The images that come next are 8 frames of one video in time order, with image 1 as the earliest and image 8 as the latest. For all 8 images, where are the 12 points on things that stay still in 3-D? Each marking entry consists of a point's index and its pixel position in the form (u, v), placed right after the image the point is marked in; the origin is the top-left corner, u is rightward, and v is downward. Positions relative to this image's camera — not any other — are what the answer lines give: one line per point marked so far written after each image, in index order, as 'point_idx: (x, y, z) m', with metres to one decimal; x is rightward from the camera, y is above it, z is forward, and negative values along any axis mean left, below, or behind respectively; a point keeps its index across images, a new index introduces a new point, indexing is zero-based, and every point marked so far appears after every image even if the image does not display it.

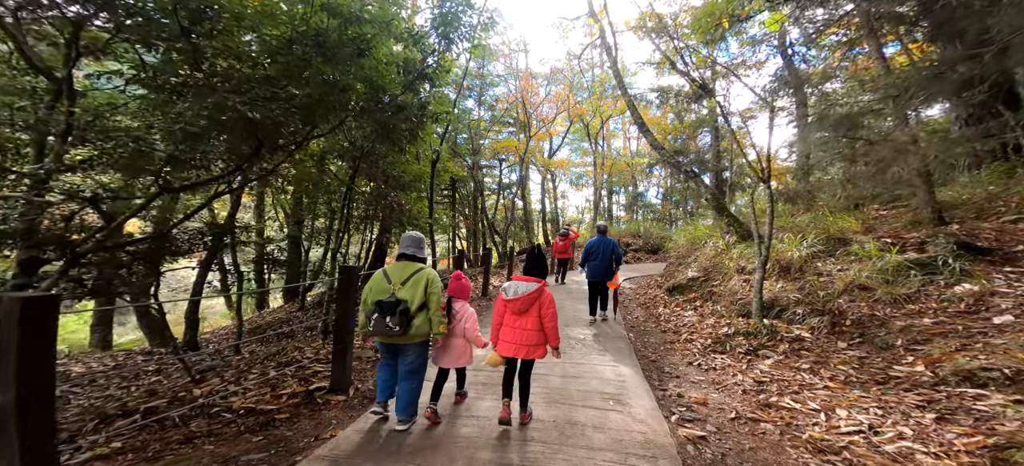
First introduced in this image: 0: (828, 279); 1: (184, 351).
0: (+4.5, -0.7, +5.6) m
1: (-5.1, -1.8, +6.2) m
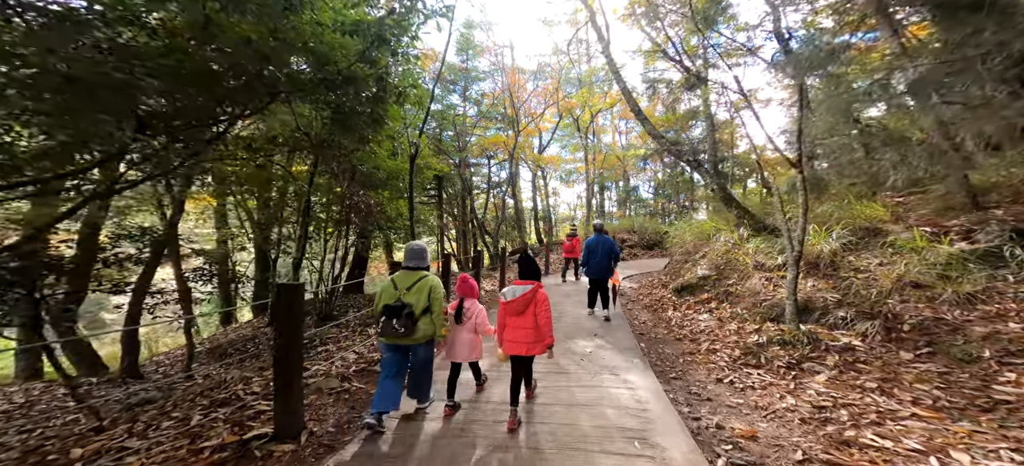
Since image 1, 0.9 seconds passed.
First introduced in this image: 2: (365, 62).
0: (+4.4, -0.5, +4.9) m
1: (-5.2, -1.9, +5.2) m
2: (-1.4, +1.6, +3.8) m
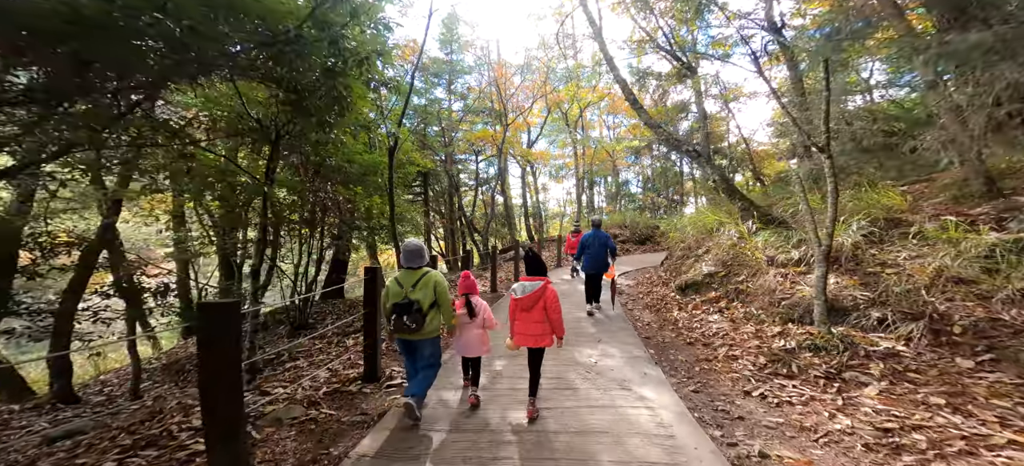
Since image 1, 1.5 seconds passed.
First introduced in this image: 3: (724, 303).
0: (+4.3, -0.4, +4.5) m
1: (-5.2, -2.0, +4.5) m
2: (-1.4, +1.6, +3.1) m
3: (+3.3, -1.1, +6.2) m
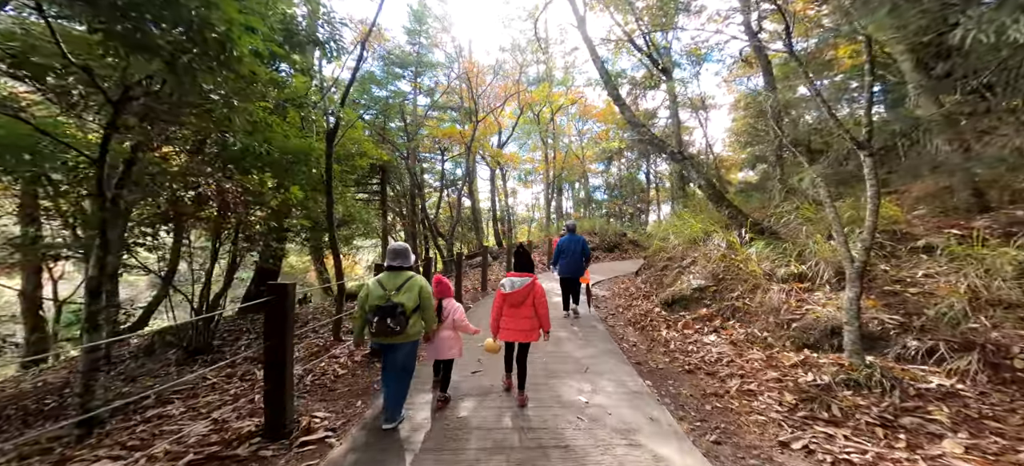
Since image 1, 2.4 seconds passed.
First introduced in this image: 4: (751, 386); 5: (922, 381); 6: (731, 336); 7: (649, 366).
0: (+4.1, -0.6, +3.9) m
1: (-5.5, -1.9, +3.1) m
2: (-1.5, +1.6, +2.1) m
3: (+2.9, -1.2, +5.5) m
4: (+2.2, -1.4, +3.7) m
5: (+3.2, -1.1, +3.1) m
6: (+2.8, -1.3, +5.0) m
7: (+1.7, -1.6, +4.8) m
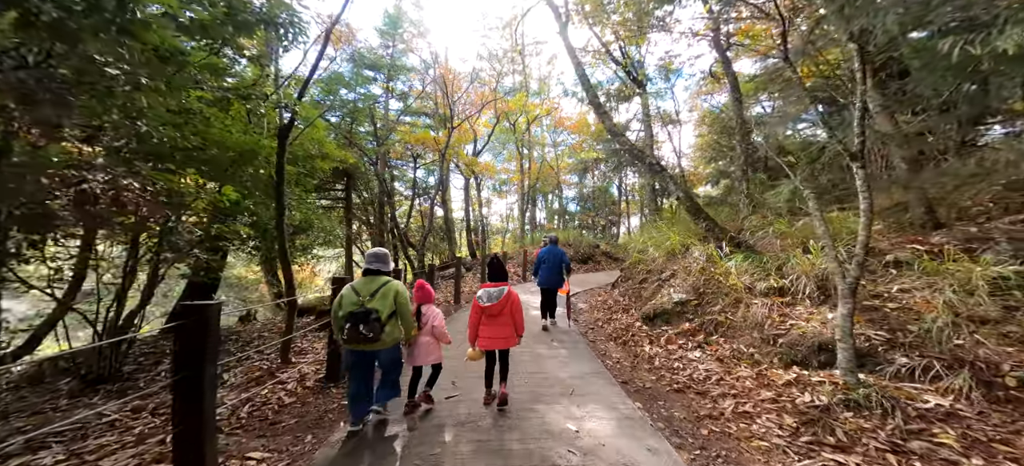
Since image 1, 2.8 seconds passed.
0: (+3.9, -0.7, +3.9) m
1: (-5.5, -1.9, +2.3) m
2: (-1.4, +1.6, +1.7) m
3: (+2.6, -1.4, +5.4) m
4: (+2.1, -1.6, +3.6) m
5: (+3.1, -1.3, +3.0) m
6: (+2.5, -1.5, +4.9) m
7: (+1.4, -1.8, +4.6) m
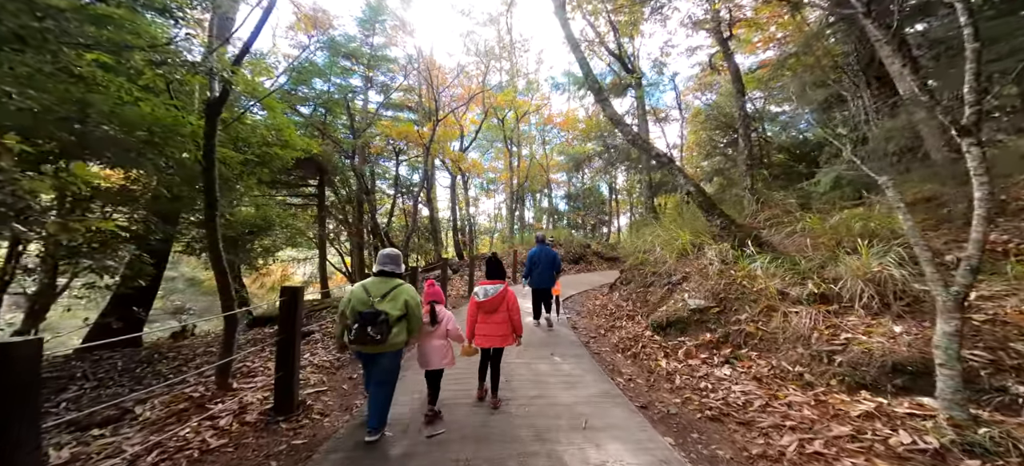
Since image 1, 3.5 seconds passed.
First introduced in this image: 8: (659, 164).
0: (+3.9, -0.7, +3.2) m
1: (-5.5, -1.8, +1.2) m
2: (-1.3, +1.7, +0.8) m
3: (+2.5, -1.4, +4.6) m
4: (+2.1, -1.5, +2.8) m
5: (+3.1, -1.2, +2.2) m
6: (+2.5, -1.4, +4.1) m
7: (+1.4, -1.7, +3.8) m
8: (+2.9, +1.3, +7.7) m
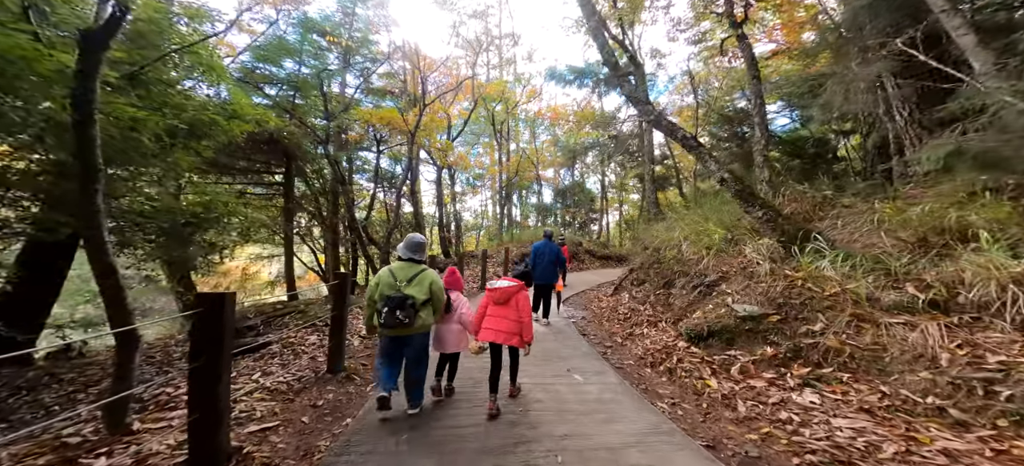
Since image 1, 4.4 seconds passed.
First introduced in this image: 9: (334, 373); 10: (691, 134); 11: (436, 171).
0: (+4.2, -0.5, +2.2) m
1: (-5.1, -1.6, -0.2) m
2: (-0.9, +1.9, -0.4) m
3: (+2.7, -1.2, +3.6) m
4: (+2.4, -1.3, +1.7) m
5: (+3.4, -1.1, +1.2) m
6: (+2.7, -1.3, +3.1) m
7: (+1.6, -1.6, +2.7) m
8: (+2.9, +1.4, +6.7) m
9: (-2.0, -1.6, +4.5) m
10: (+3.0, +1.6, +6.7) m
11: (-3.3, +2.6, +16.4) m
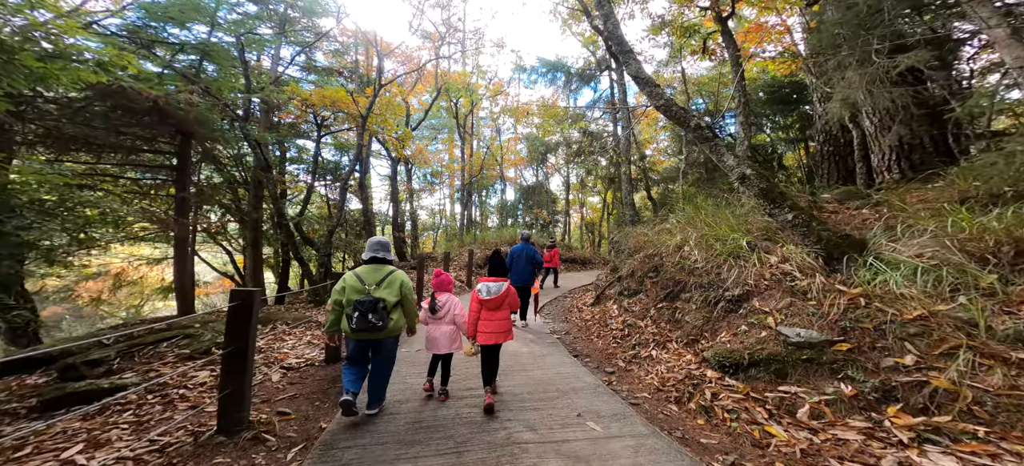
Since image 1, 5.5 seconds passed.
0: (+4.5, -0.6, +1.5) m
1: (-4.5, -1.3, -2.2) m
2: (-0.2, +2.0, -1.8) m
3: (+2.8, -1.2, +2.6) m
4: (+2.7, -1.3, +0.7) m
5: (+3.8, -1.0, +0.4) m
6: (+2.8, -1.3, +2.1) m
7: (+1.8, -1.5, +1.6) m
8: (+2.7, +1.4, +5.7) m
9: (-2.0, -1.4, +2.9) m
10: (+2.8, +1.6, +5.7) m
11: (-4.7, +2.5, +14.6) m
